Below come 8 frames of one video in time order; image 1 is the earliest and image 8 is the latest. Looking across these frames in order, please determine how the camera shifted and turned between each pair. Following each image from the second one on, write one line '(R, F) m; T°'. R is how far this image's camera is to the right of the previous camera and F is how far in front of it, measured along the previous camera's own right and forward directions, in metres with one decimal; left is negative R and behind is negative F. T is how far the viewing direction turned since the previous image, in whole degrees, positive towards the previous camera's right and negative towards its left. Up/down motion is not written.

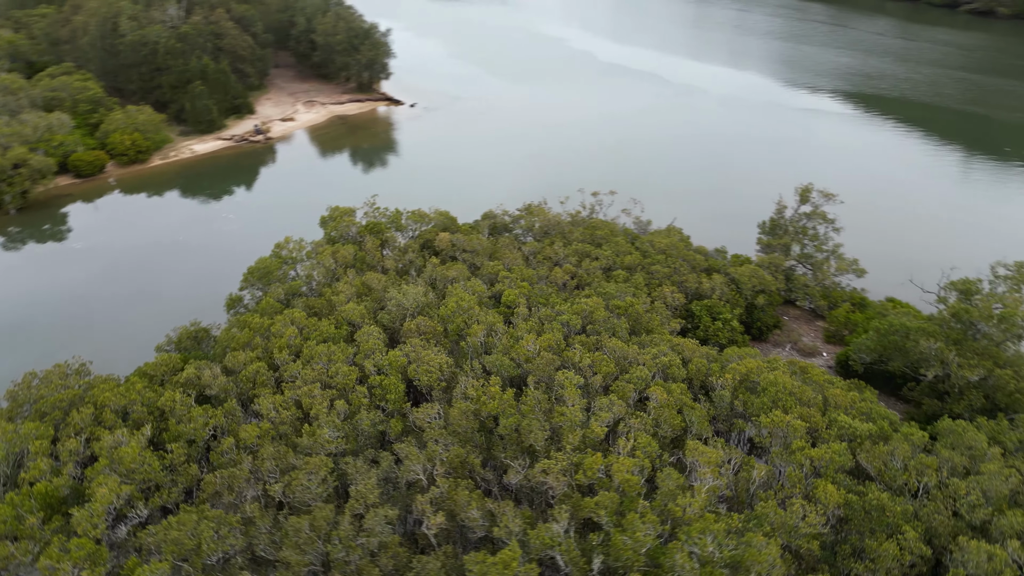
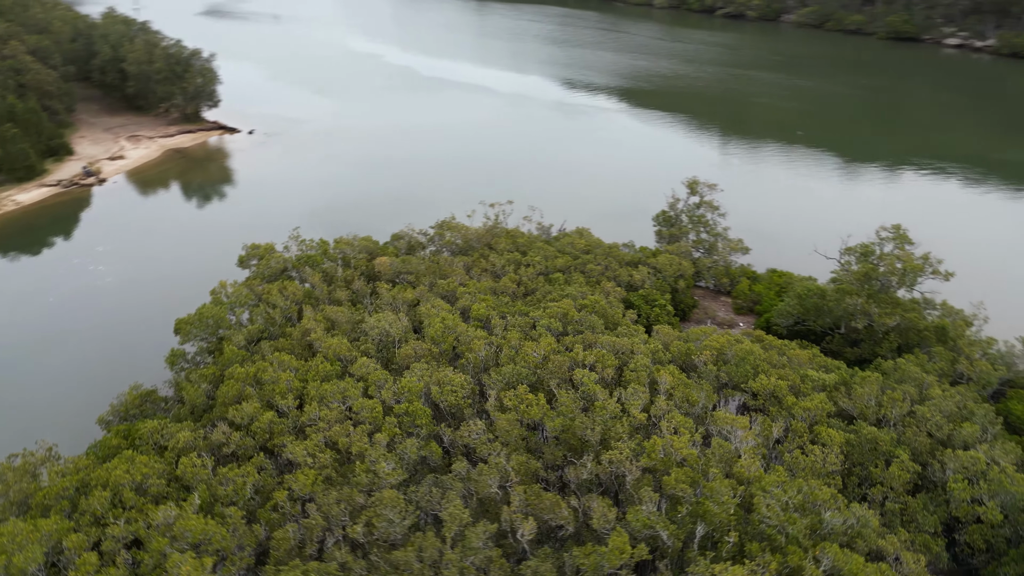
(-4.3, -0.1) m; +15°
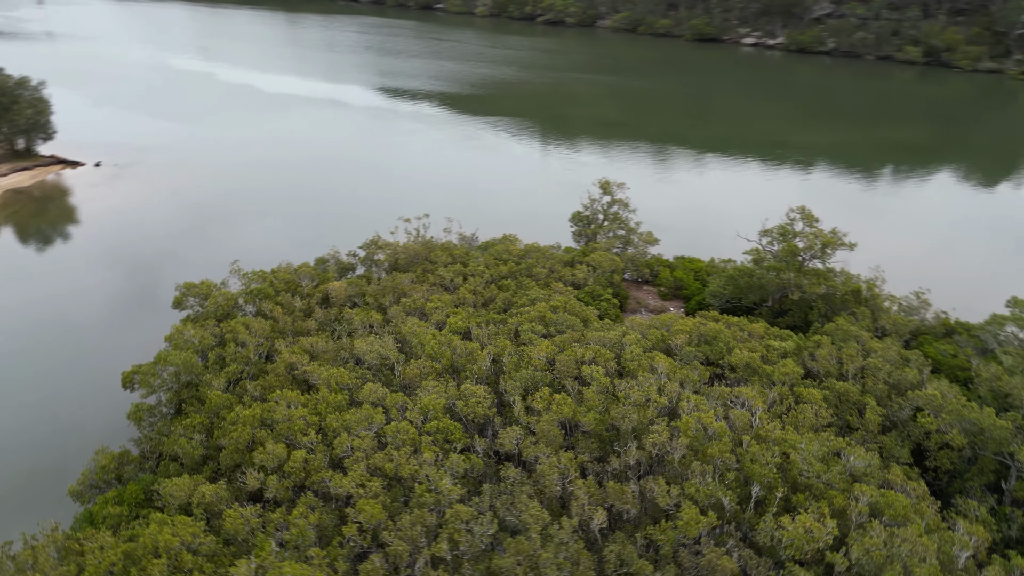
(-3.9, -0.2) m; +13°
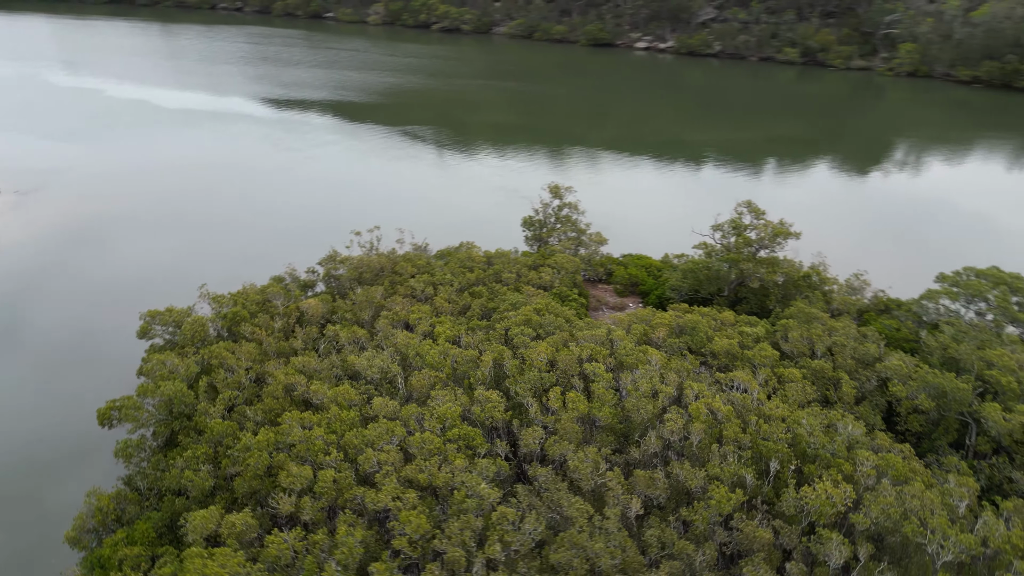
(-2.4, -0.3) m; +8°
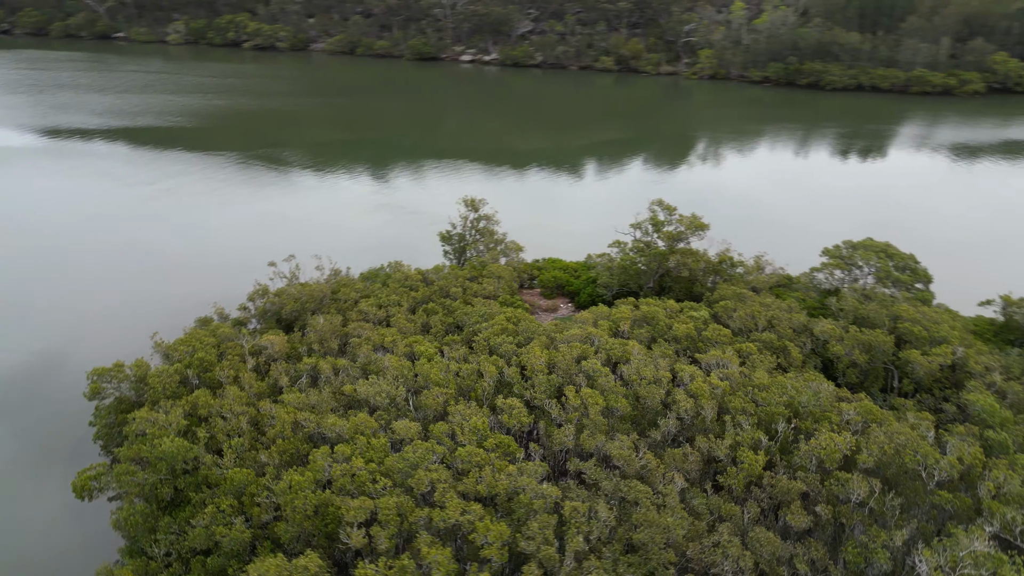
(-4.3, -0.3) m; +14°
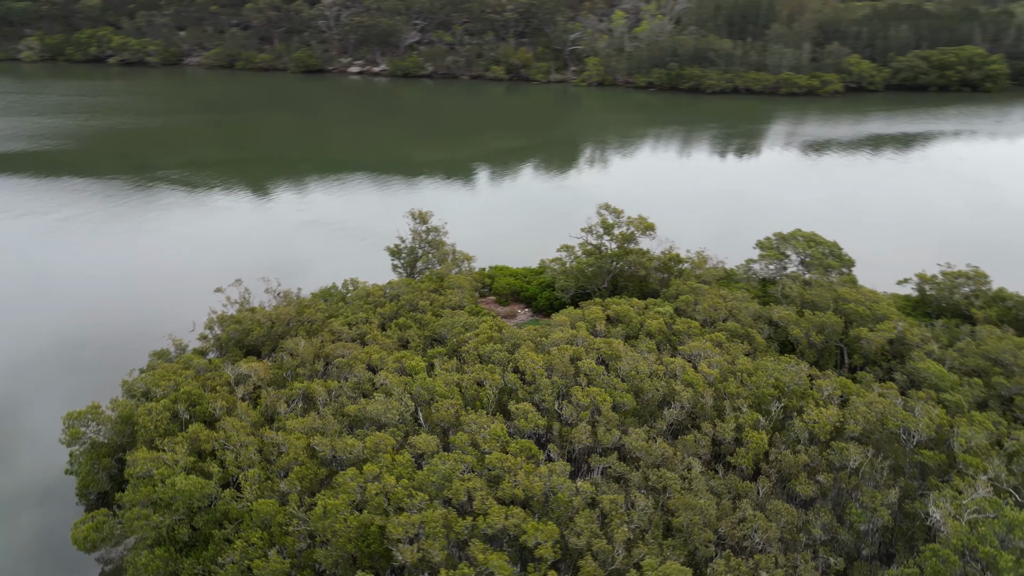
(-2.9, -0.3) m; +9°
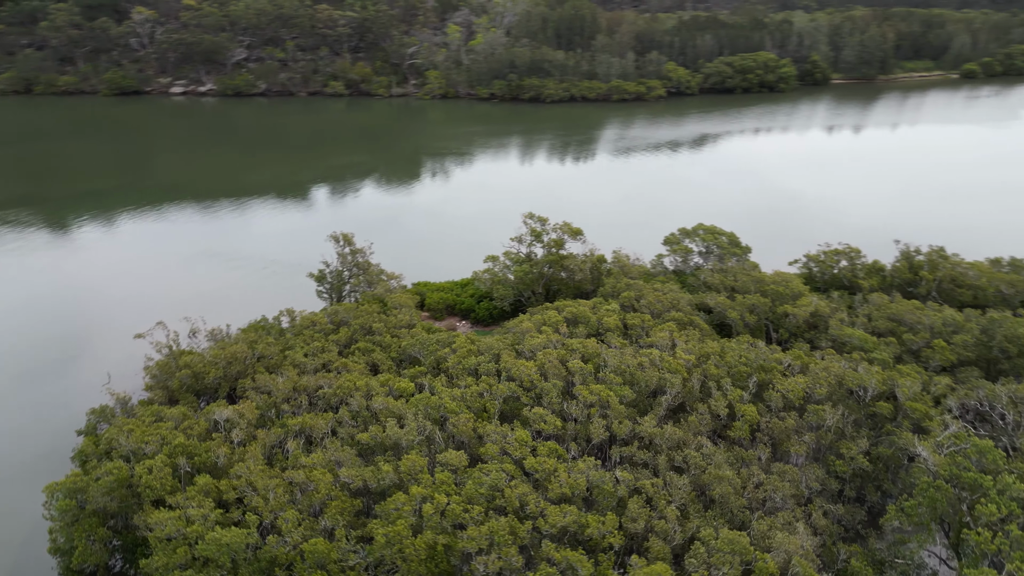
(-4.4, -0.2) m; +13°
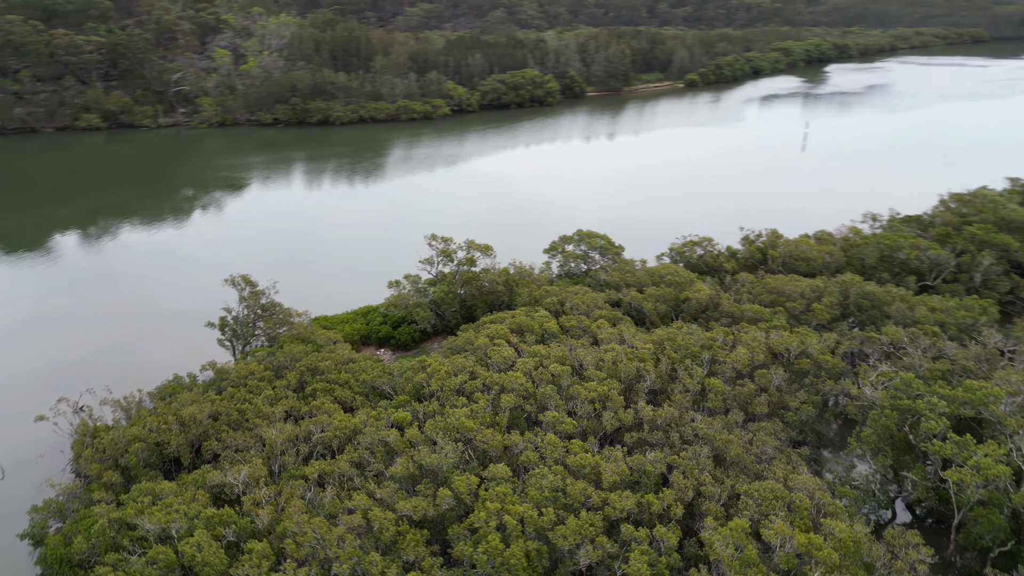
(-6.3, -0.1) m; +18°
